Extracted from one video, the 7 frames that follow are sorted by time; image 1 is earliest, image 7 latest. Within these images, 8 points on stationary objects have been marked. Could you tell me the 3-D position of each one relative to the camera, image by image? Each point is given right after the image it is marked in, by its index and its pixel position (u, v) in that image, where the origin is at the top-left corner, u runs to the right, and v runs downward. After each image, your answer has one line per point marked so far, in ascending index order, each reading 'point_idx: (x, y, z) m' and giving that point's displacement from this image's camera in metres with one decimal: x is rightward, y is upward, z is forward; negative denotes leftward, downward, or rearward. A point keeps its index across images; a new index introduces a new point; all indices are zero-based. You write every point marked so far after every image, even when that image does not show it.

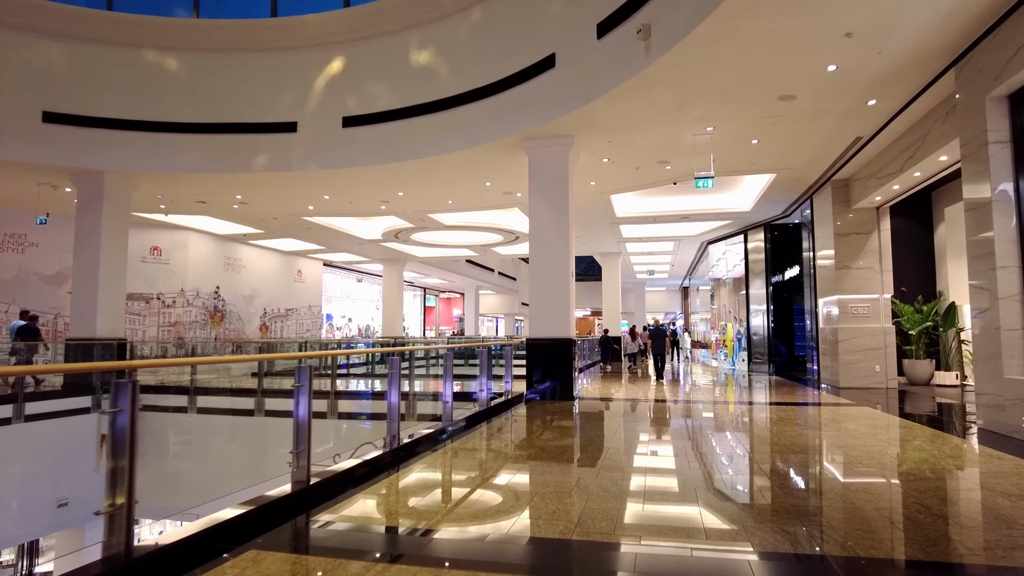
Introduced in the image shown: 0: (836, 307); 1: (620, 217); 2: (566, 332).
0: (+5.3, -0.3, +10.7) m
1: (+2.3, +1.5, +14.0) m
2: (+0.7, -0.6, +8.4) m
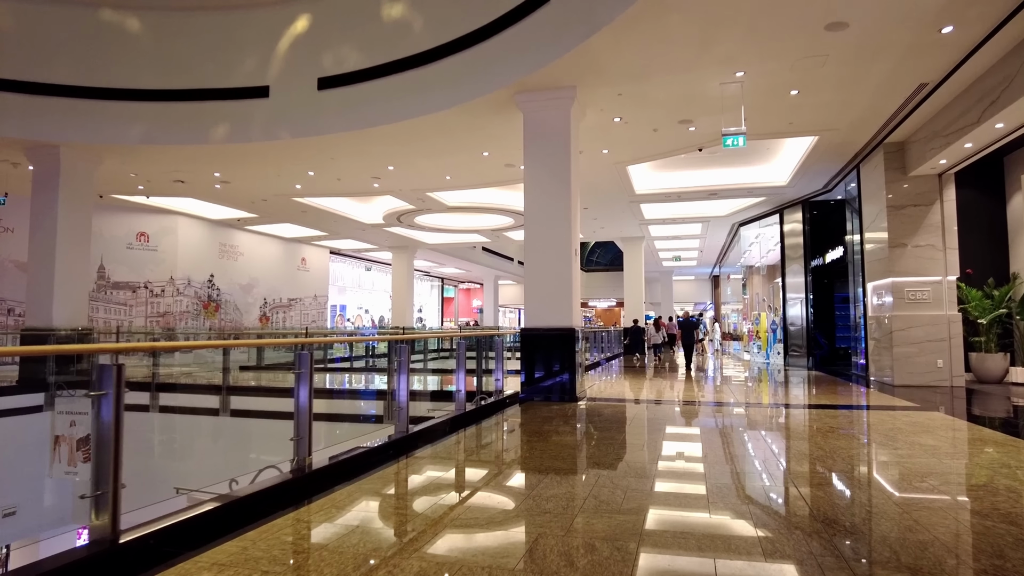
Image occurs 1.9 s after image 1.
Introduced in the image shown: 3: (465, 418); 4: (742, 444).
0: (+5.3, 0.0, +9.2) m
1: (+2.4, +1.8, +12.6) m
2: (+0.6, -0.4, +7.1) m
3: (-0.4, -1.3, +6.4) m
4: (+2.2, -1.3, +6.2) m
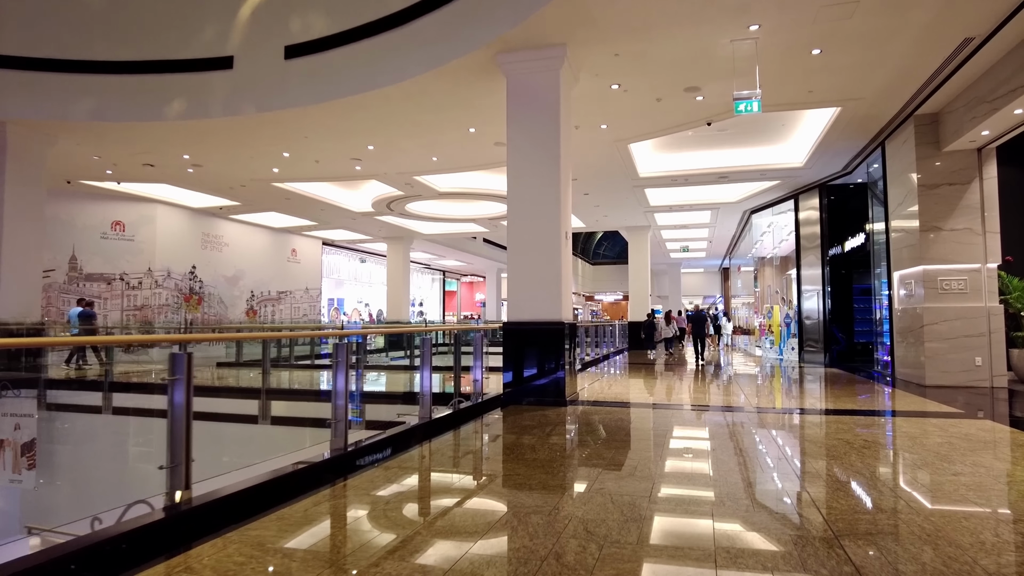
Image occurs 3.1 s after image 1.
0: (+5.1, +0.1, +8.2) m
1: (+2.3, +2.0, +11.6) m
2: (+0.4, -0.3, +6.3) m
3: (-0.6, -1.2, +5.5) m
4: (+2.0, -1.1, +5.3) m
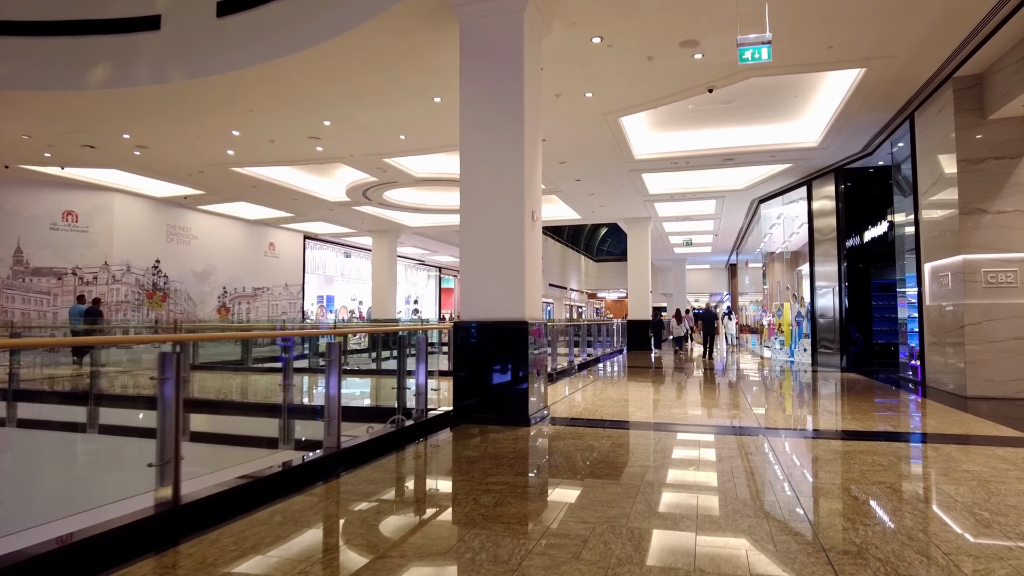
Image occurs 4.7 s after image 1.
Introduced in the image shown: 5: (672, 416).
0: (+4.8, +0.2, +7.0) m
1: (+2.0, +2.1, +10.4) m
2: (+0.1, -0.2, +5.1) m
3: (-1.0, -1.1, +4.4) m
4: (+1.6, -1.1, +4.2) m
5: (+1.8, -1.3, +7.1) m
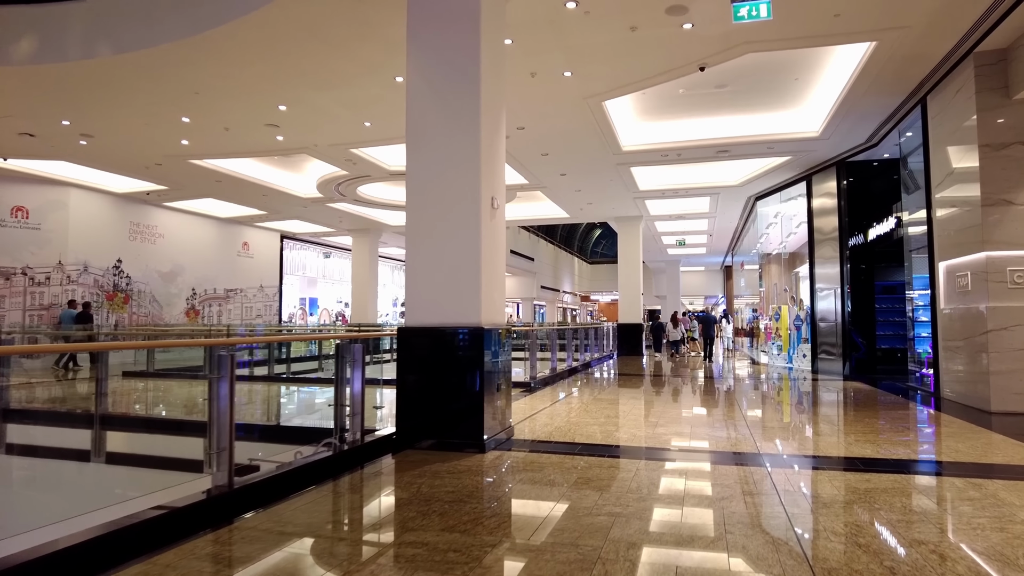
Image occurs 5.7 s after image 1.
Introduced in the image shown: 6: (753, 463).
0: (+4.5, +0.2, +6.3) m
1: (+1.7, +2.1, +9.7) m
2: (-0.2, -0.2, +4.3) m
3: (-1.3, -1.1, +3.6) m
4: (+1.3, -1.1, +3.4) m
5: (+1.5, -1.3, +6.3) m
6: (+1.5, -1.1, +4.1) m
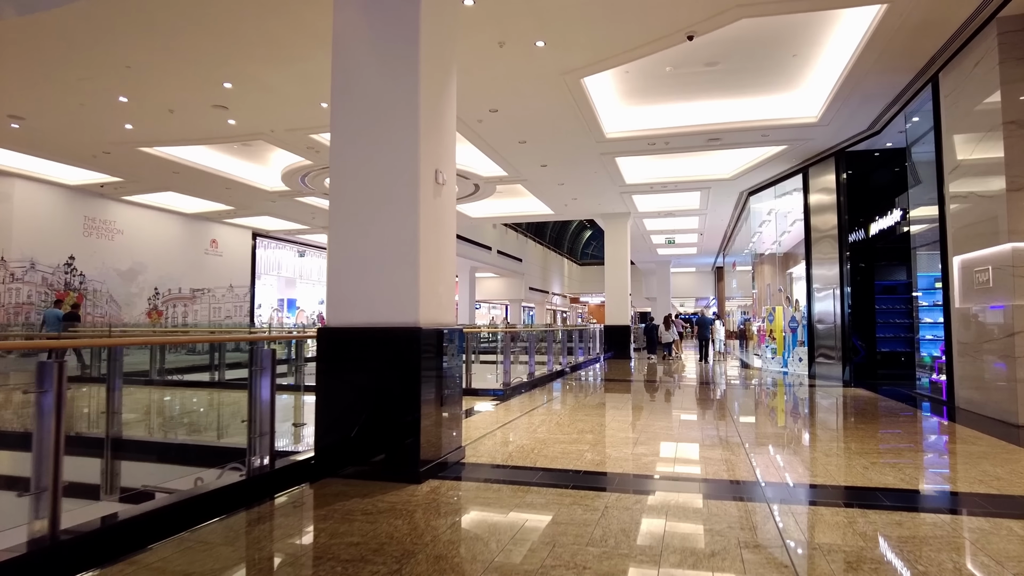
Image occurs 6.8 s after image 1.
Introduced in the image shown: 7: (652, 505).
0: (+4.2, +0.2, +5.6) m
1: (+1.3, +2.1, +9.0) m
2: (-0.5, -0.1, +3.5) m
3: (-1.6, -1.0, +2.8) m
4: (+1.1, -1.0, +2.6) m
5: (+1.1, -1.3, +5.6) m
6: (+1.2, -1.1, +3.3) m
7: (+0.6, -1.0, +3.0) m
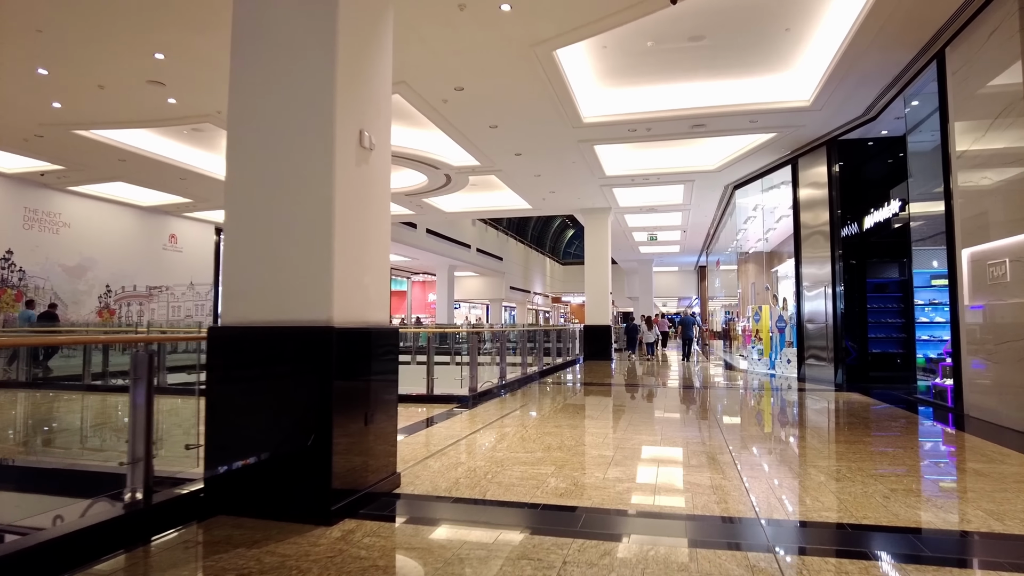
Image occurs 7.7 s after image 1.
0: (+3.9, +0.2, +5.0) m
1: (+1.0, +2.1, +8.3) m
2: (-0.8, -0.1, +2.8) m
3: (-1.8, -1.0, +2.1) m
4: (+0.8, -1.0, +2.0) m
5: (+0.8, -1.2, +4.9) m
6: (+1.0, -1.0, +2.7) m
7: (+0.4, -1.0, +2.3) m
